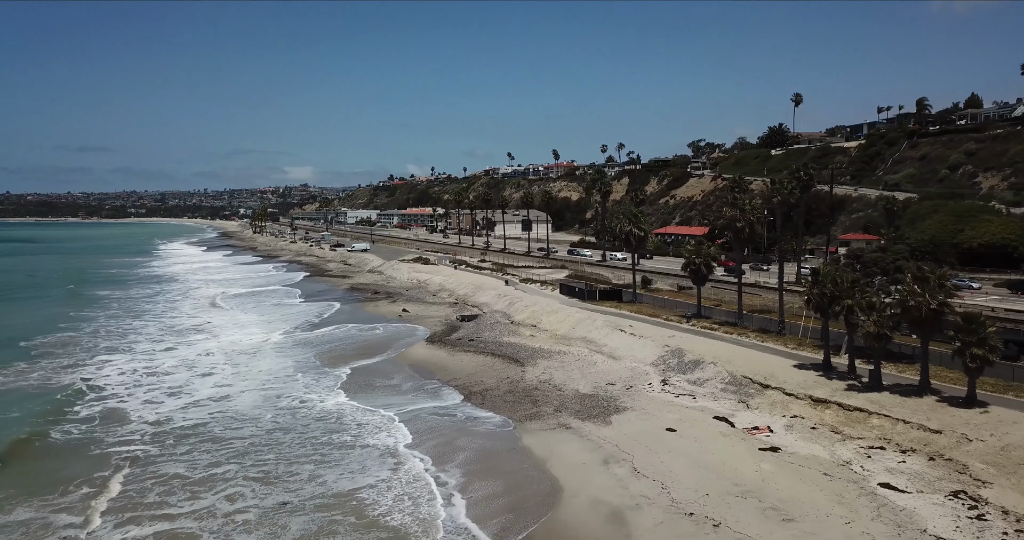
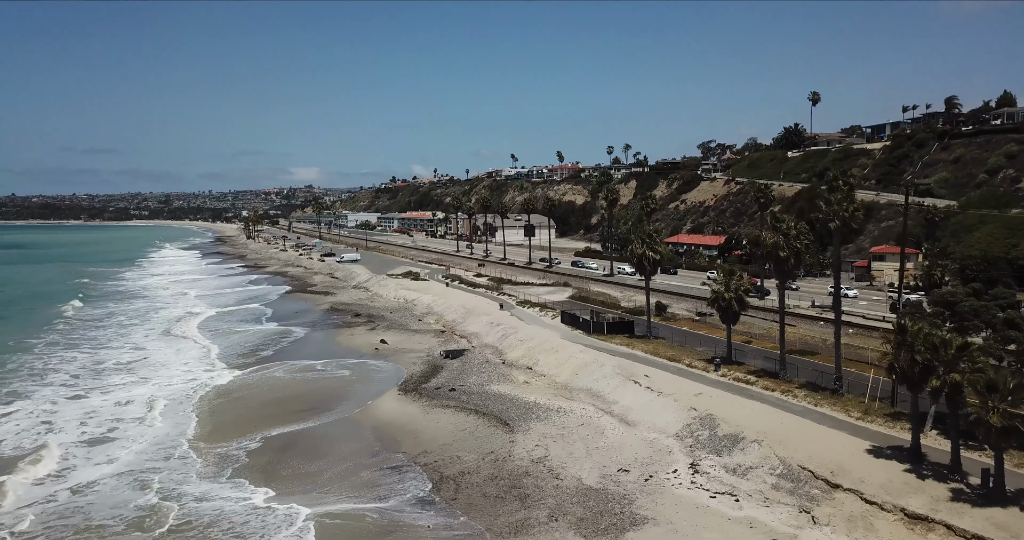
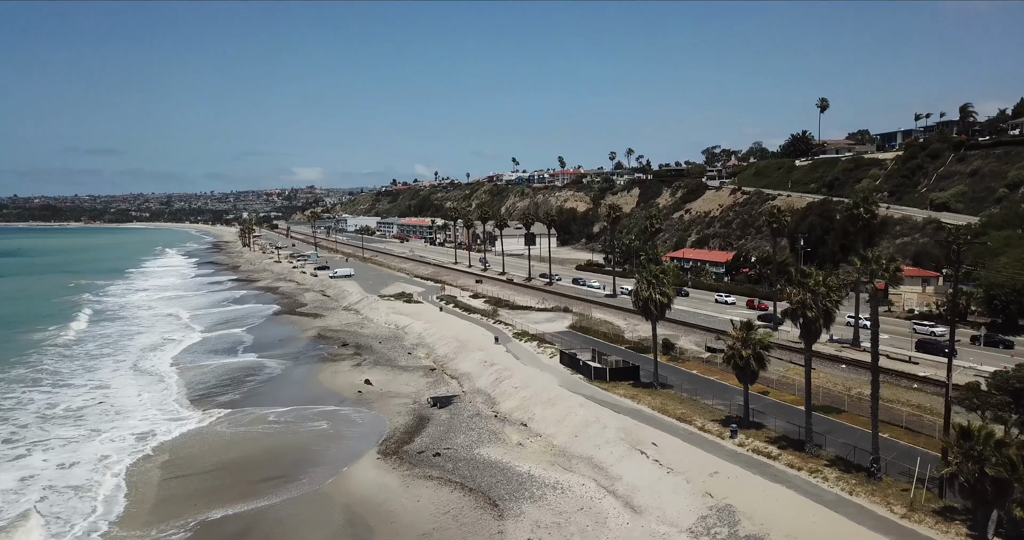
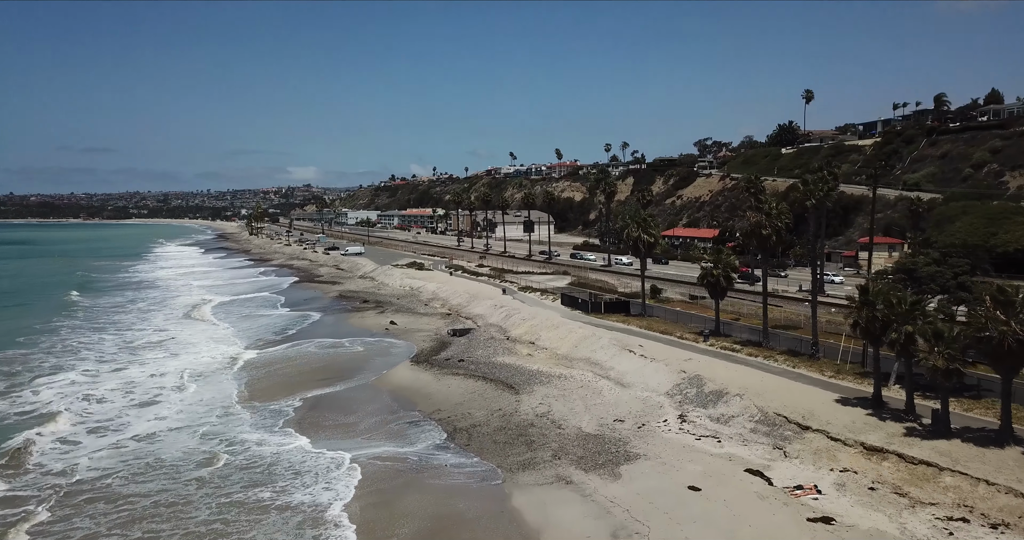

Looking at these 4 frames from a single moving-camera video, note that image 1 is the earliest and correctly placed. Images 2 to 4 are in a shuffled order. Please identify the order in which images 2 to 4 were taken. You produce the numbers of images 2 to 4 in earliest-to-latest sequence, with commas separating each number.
4, 2, 3
